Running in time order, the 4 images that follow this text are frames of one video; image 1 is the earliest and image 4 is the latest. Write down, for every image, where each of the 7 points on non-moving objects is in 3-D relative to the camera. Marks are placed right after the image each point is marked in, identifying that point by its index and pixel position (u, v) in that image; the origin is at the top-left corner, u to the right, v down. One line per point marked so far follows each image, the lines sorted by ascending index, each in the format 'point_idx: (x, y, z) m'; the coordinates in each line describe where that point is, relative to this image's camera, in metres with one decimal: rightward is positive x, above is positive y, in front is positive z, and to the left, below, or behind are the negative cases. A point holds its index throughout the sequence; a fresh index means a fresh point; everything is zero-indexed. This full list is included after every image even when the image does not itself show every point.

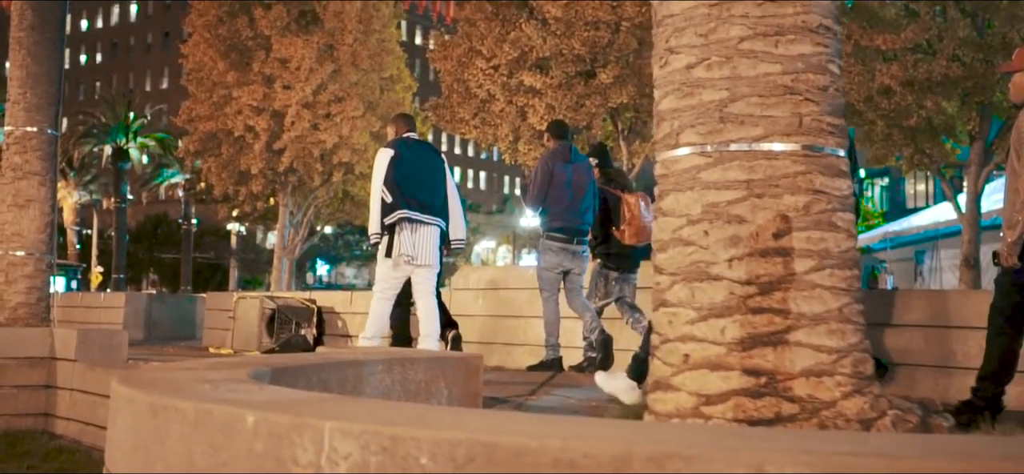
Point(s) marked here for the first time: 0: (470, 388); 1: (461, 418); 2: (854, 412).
0: (-0.2, -0.7, +5.5) m
1: (-0.1, -0.4, +2.6) m
2: (+1.1, -0.6, +3.7) m
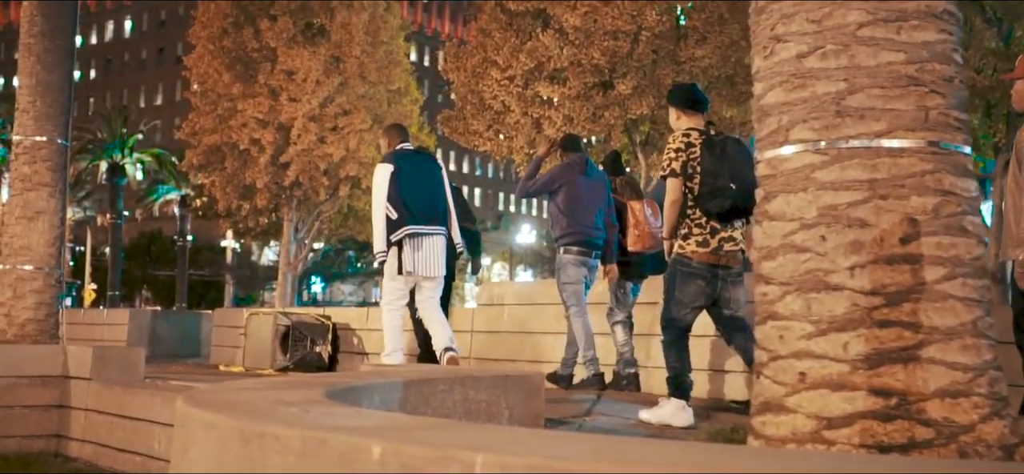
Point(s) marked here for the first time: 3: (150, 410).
0: (+0.1, -0.8, +5.1) m
1: (+0.2, -0.4, +2.3) m
2: (+1.5, -0.6, +3.4) m
3: (-2.4, -1.1, +7.3) m
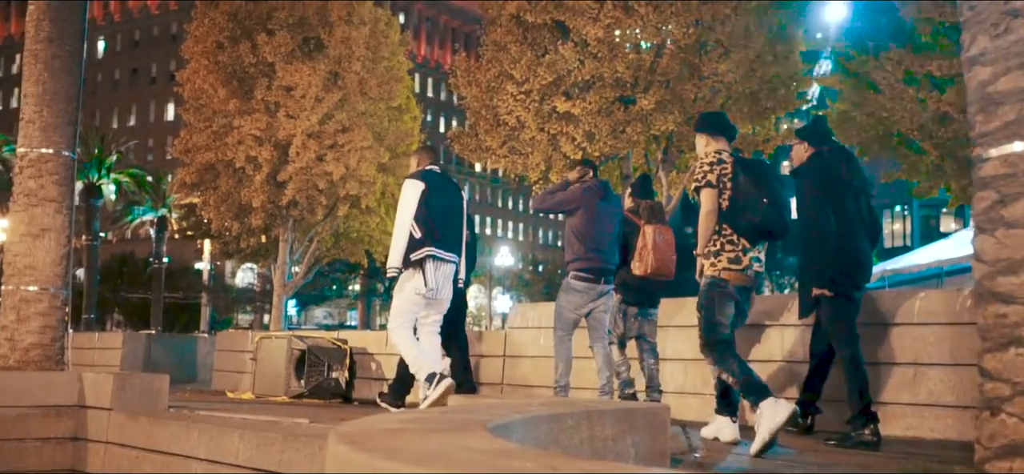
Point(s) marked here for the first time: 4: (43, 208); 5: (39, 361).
0: (+0.6, -0.8, +4.5) m
1: (+0.8, -0.4, +1.7) m
2: (+2.0, -0.6, +2.8) m
3: (-2.0, -1.2, +6.6) m
4: (-3.8, +0.2, +9.2) m
5: (-3.8, -1.0, +9.0) m
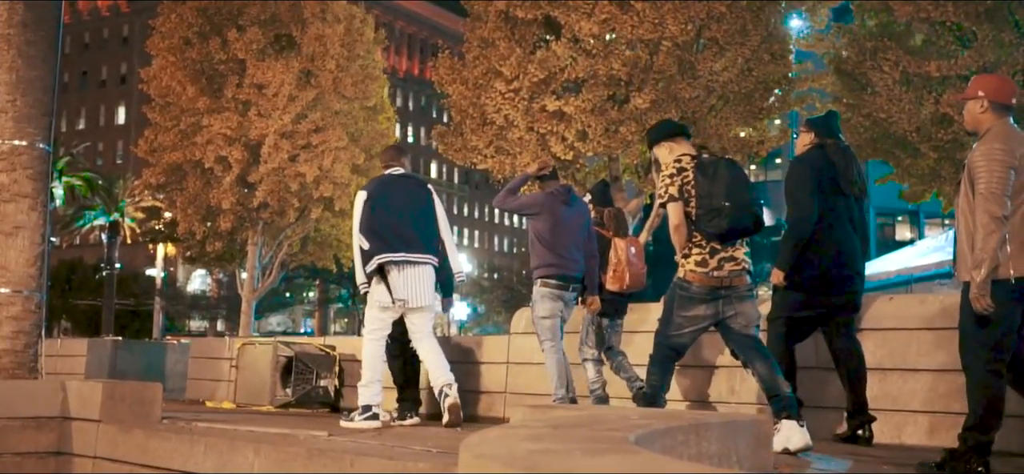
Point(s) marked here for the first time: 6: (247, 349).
0: (+0.9, -0.8, +4.0) m
1: (+1.2, -0.4, +1.2) m
2: (+2.4, -0.6, +2.3) m
3: (-1.8, -1.2, +6.0) m
4: (-3.7, +0.3, +8.5) m
5: (-3.7, -1.0, +8.3) m
6: (-2.7, -1.1, +11.5) m
